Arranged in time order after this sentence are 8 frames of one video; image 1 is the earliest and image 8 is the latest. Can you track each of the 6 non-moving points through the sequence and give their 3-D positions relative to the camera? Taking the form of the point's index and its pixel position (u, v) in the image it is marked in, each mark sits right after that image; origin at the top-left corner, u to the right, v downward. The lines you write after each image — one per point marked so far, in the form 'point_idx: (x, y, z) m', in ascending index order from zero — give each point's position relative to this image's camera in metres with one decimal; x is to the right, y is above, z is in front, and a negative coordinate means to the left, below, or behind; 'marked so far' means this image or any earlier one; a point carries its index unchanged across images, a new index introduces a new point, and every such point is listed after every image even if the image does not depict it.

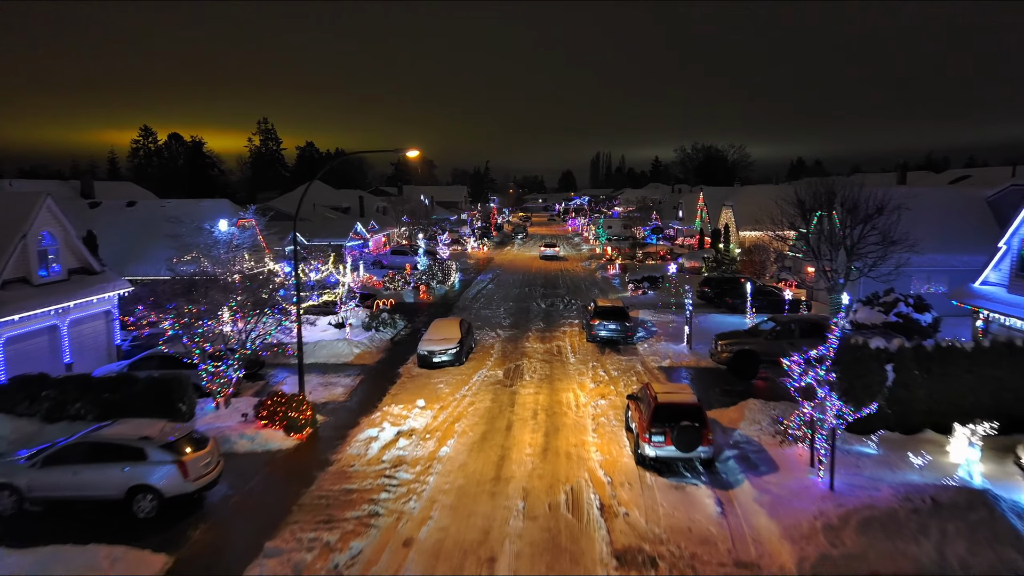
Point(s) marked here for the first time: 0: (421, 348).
0: (-2.1, -1.4, +17.7) m
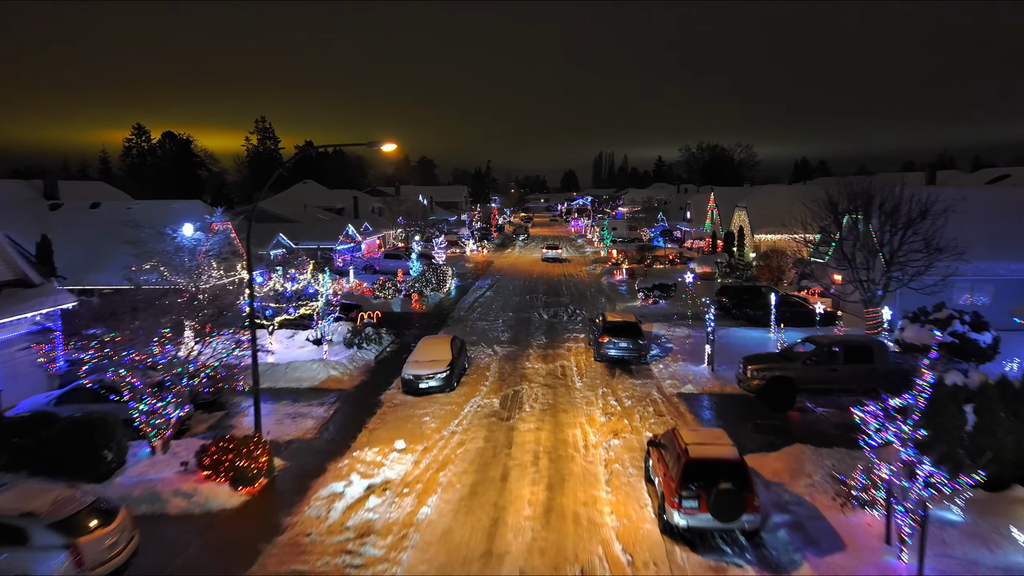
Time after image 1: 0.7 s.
0: (-2.2, -1.7, +15.5) m
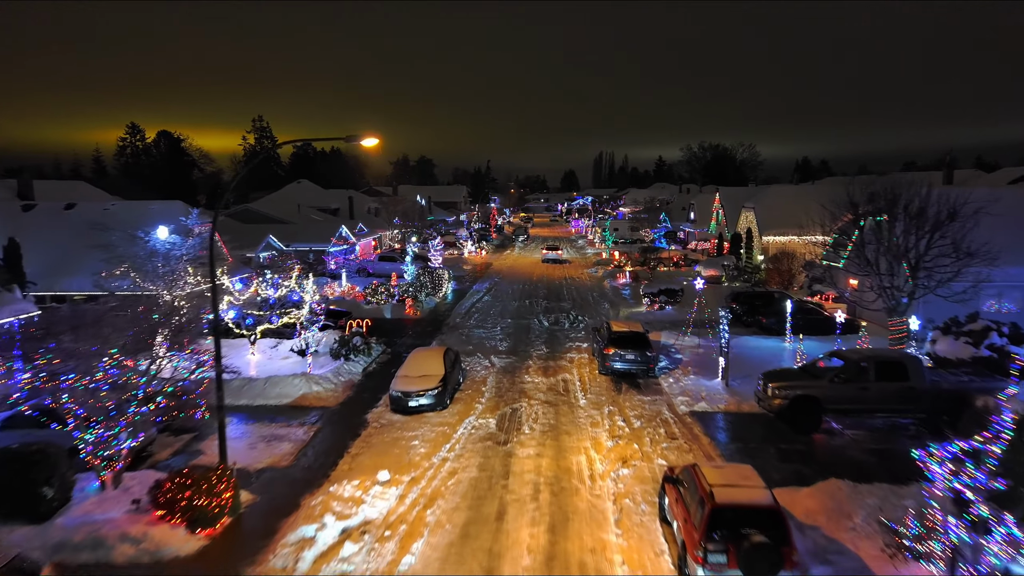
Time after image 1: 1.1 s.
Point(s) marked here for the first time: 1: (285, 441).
0: (-2.2, -1.9, +14.2) m
1: (-3.8, -2.6, +12.6) m
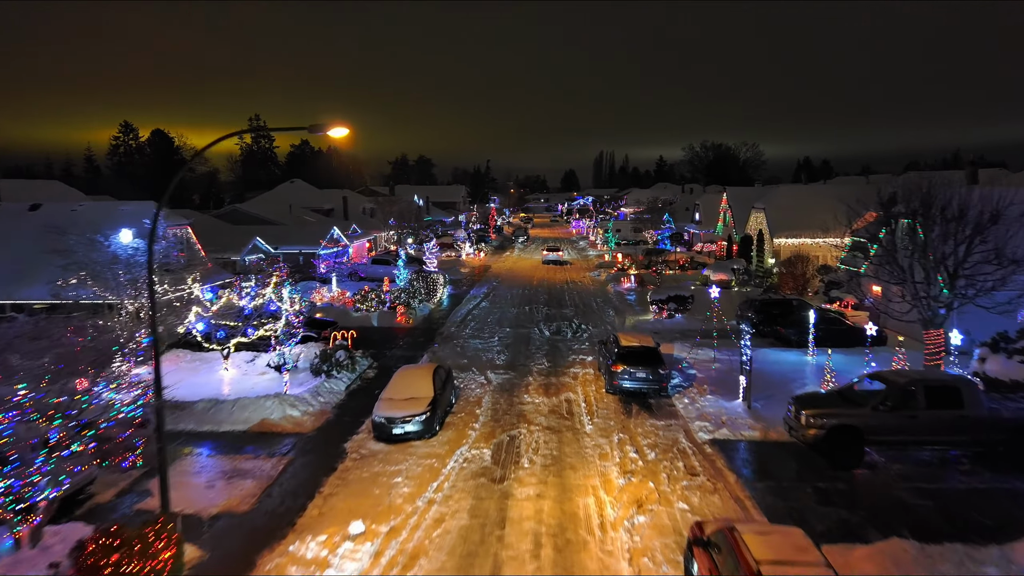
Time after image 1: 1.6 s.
0: (-2.2, -2.1, +12.6) m
1: (-3.8, -2.8, +11.0) m
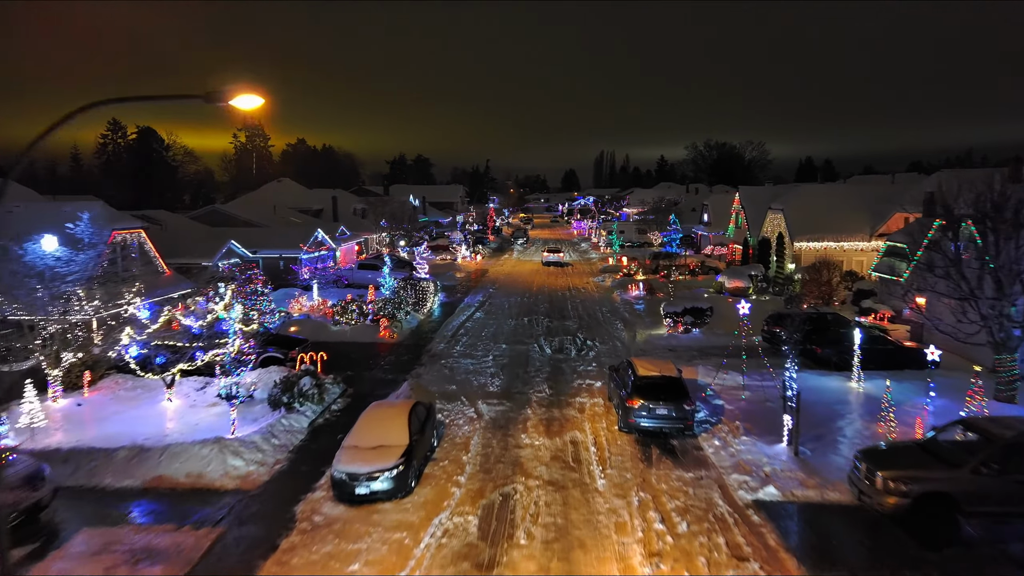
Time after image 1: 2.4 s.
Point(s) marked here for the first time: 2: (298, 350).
0: (-2.3, -2.4, +10.1) m
1: (-3.9, -3.1, +8.5) m
2: (-4.6, -1.4, +16.5) m
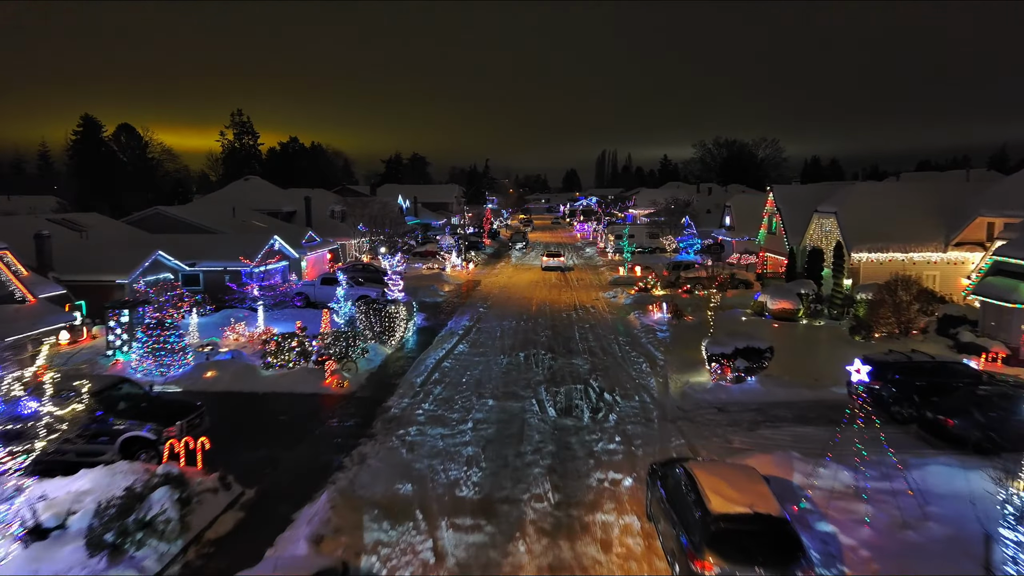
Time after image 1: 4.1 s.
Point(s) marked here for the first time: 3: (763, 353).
0: (-2.5, -3.1, +4.7) m
1: (-4.1, -3.7, +3.0) m
2: (-4.9, -2.0, +11.1) m
3: (+5.2, -1.3, +16.0) m
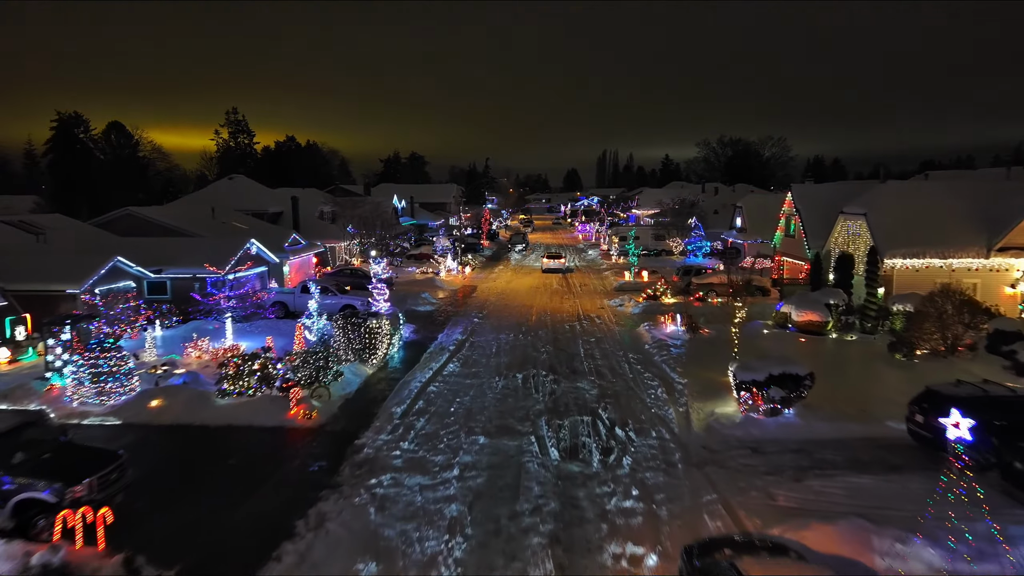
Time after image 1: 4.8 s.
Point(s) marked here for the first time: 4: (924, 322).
0: (-2.6, -3.3, +2.4) m
1: (-4.2, -4.0, +0.8) m
2: (-4.9, -2.3, +8.8) m
3: (+5.2, -1.6, +13.7) m
4: (+9.9, -0.8, +18.2) m
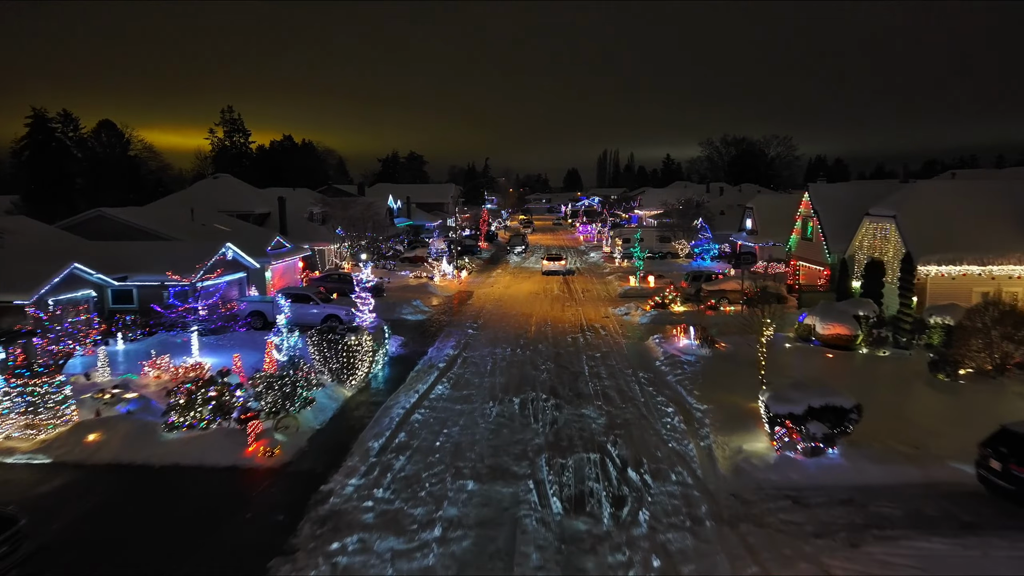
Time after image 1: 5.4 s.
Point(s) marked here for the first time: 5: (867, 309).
0: (-2.7, -3.6, +0.5) m
1: (-4.3, -4.3, -1.1) m
2: (-5.0, -2.6, +6.9) m
3: (+5.1, -1.9, +11.8) m
4: (+9.8, -1.1, +16.3) m
5: (+9.3, -0.5, +19.9) m
